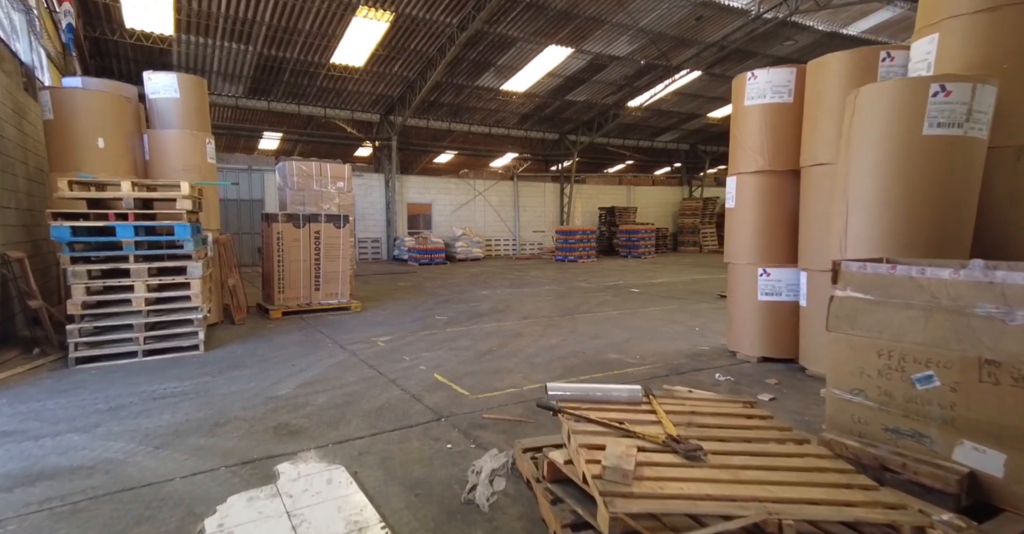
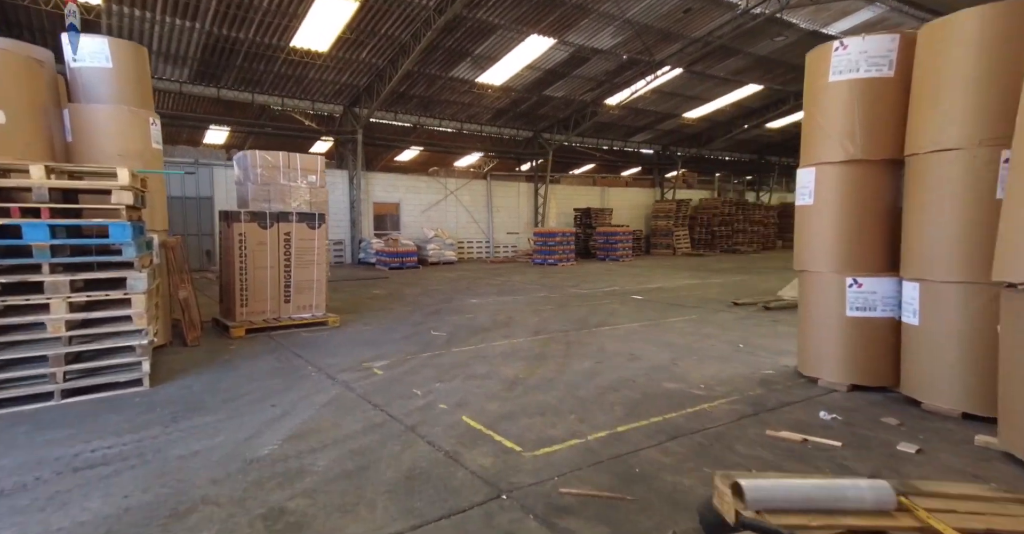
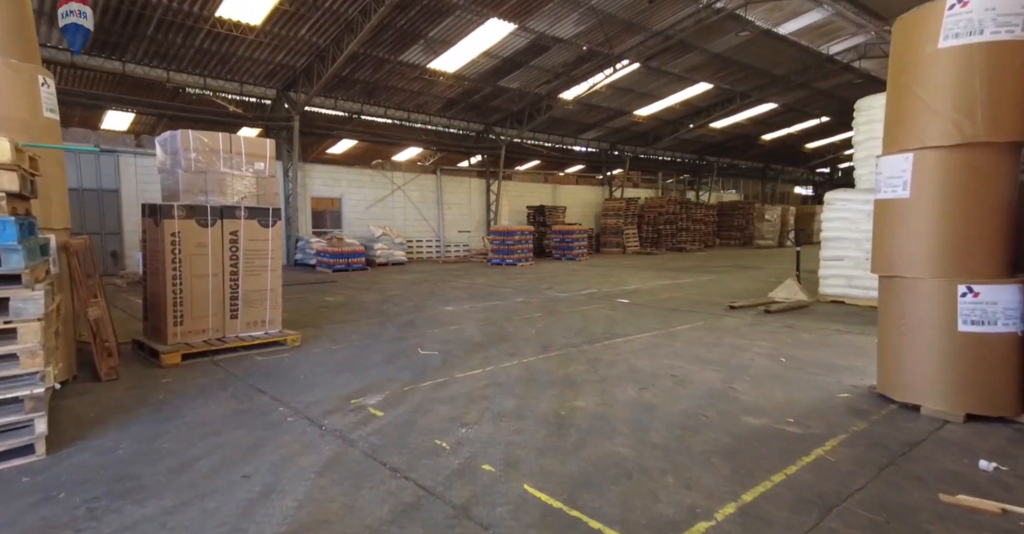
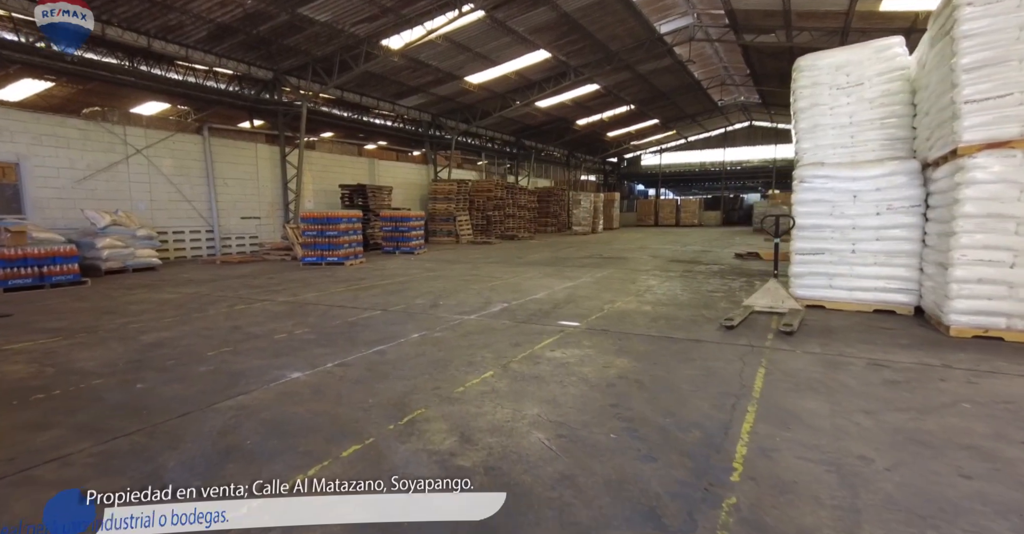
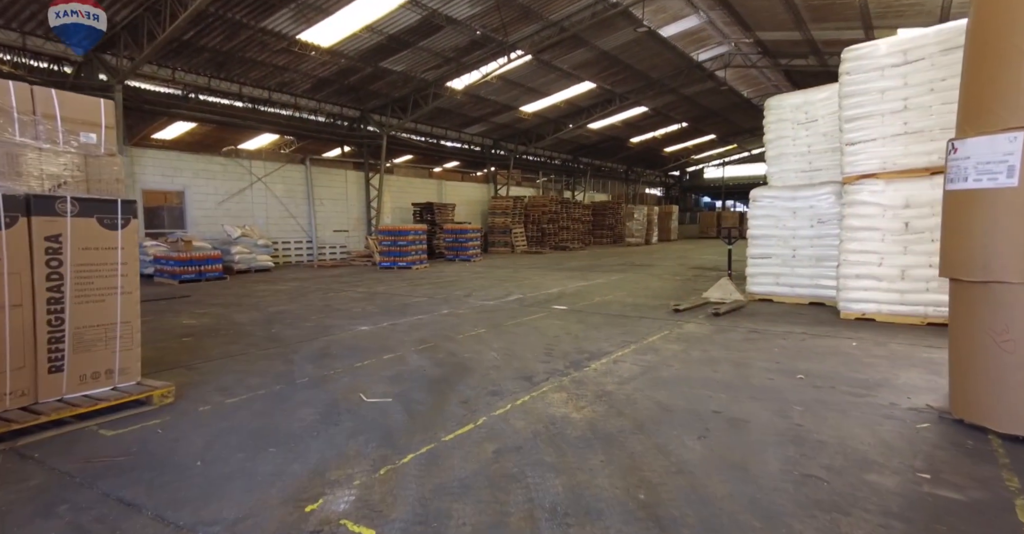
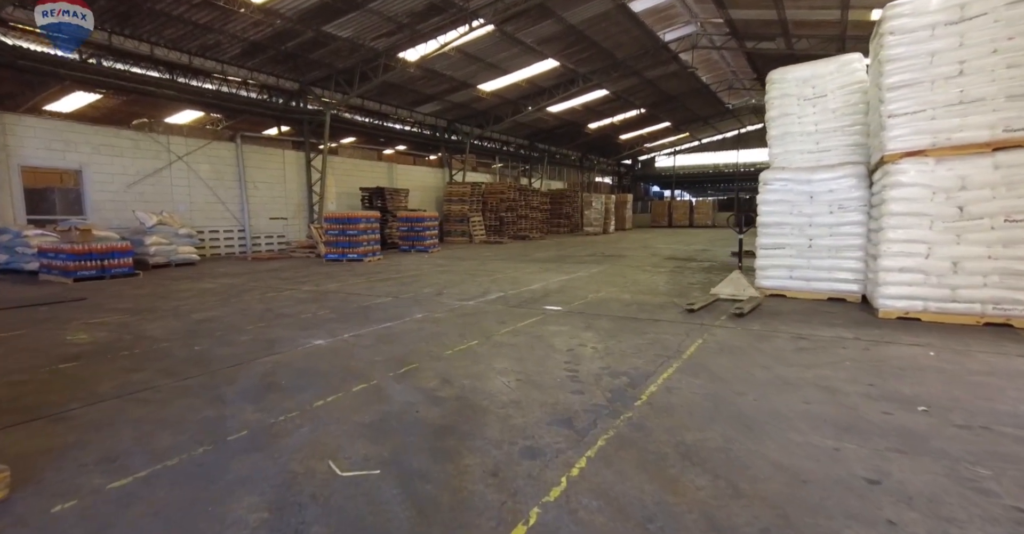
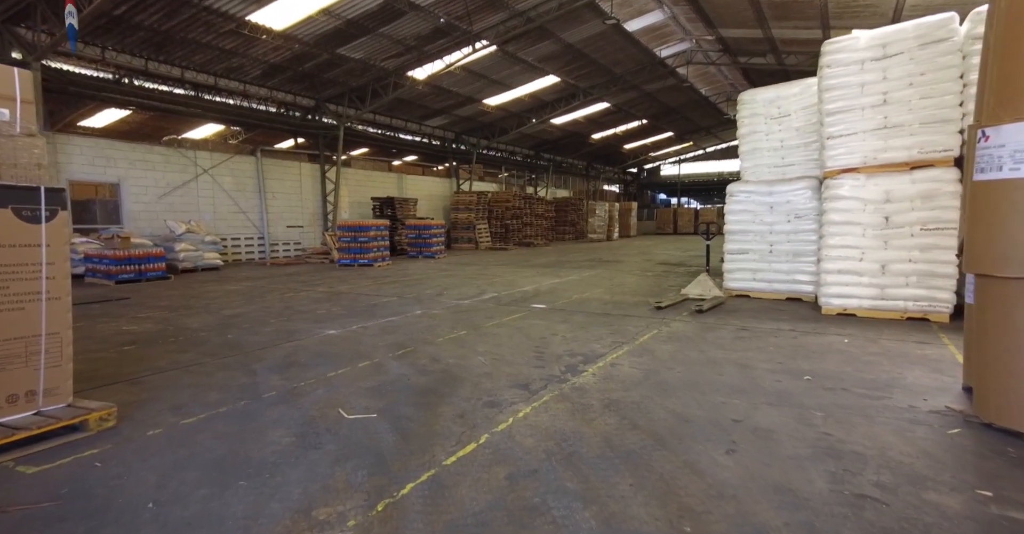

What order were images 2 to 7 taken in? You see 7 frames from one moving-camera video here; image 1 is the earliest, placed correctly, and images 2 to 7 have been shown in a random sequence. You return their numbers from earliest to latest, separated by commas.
2, 3, 5, 7, 6, 4
